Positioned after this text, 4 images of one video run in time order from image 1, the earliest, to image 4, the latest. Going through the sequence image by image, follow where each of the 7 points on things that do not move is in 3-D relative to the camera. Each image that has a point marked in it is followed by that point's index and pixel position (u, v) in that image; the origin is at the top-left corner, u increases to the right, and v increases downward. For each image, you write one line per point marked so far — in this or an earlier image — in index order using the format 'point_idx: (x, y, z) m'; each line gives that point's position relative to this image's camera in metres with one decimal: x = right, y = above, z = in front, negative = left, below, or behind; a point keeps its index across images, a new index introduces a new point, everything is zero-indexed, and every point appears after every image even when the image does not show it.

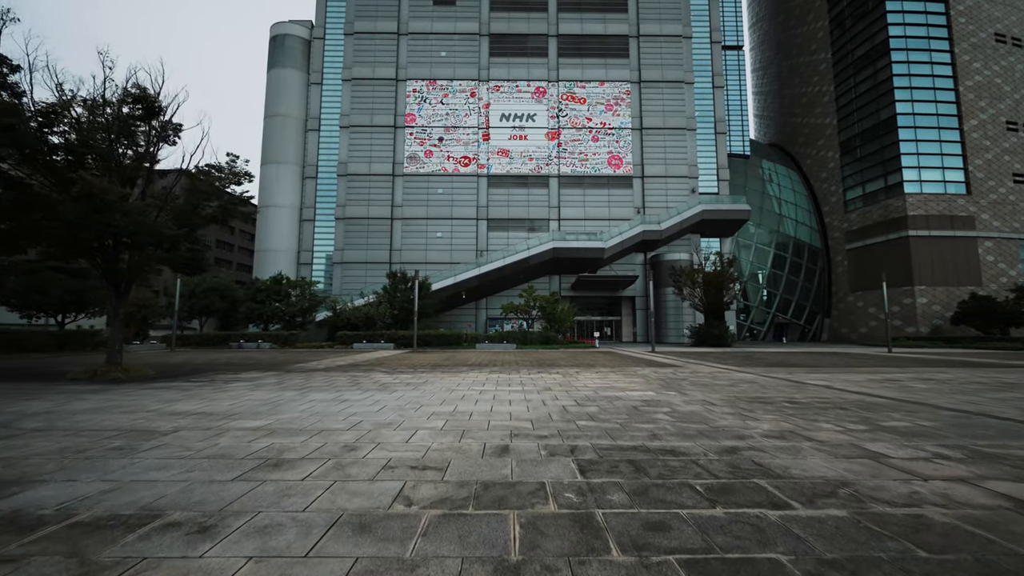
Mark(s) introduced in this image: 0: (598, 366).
0: (+2.8, -2.6, +14.8) m
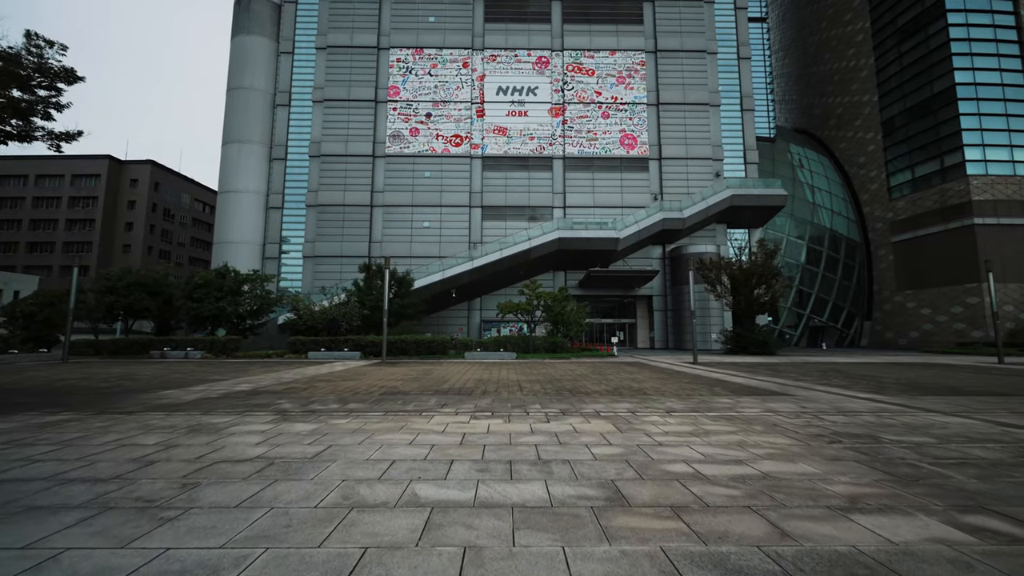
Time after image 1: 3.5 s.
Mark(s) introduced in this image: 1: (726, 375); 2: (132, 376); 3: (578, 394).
0: (+2.8, -2.1, +9.0) m
1: (+6.3, -2.6, +13.3) m
2: (-11.1, -2.6, +13.1) m
3: (+1.3, -2.1, +8.9) m
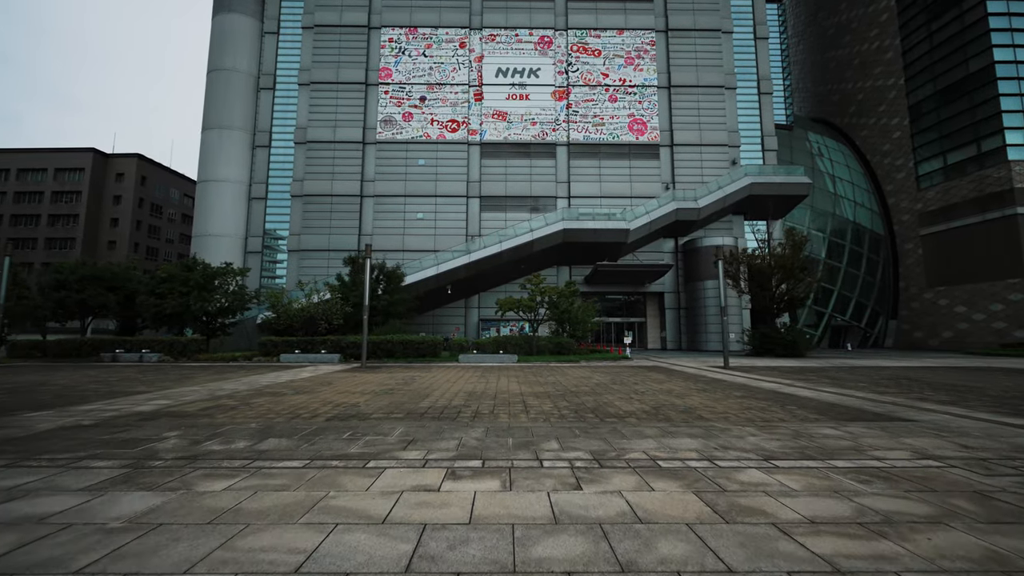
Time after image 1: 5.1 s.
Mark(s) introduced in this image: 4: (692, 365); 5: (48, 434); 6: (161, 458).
0: (+2.8, -1.9, +6.4) m
1: (+6.3, -2.3, +10.6) m
2: (-11.1, -2.3, +10.5) m
3: (+1.3, -1.8, +6.2) m
4: (+7.5, -3.2, +18.7) m
5: (-5.7, -1.8, +5.5) m
6: (-3.4, -1.7, +4.5) m
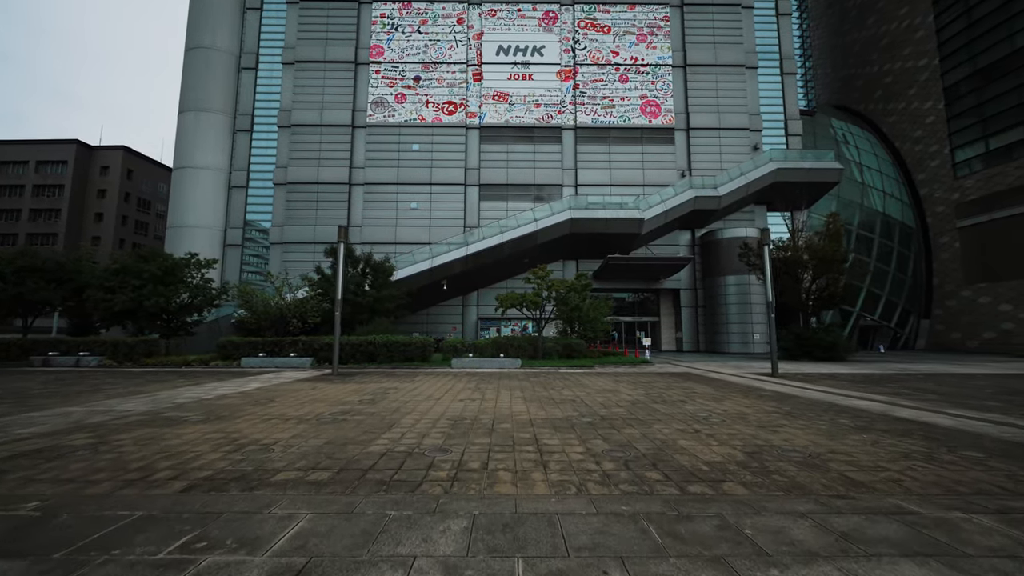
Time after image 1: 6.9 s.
0: (+2.9, -1.6, +3.5) m
1: (+6.4, -2.0, +7.8) m
2: (-11.0, -2.0, +7.7) m
3: (+1.4, -1.6, +3.4) m
4: (+7.6, -2.9, +15.8) m
5: (-5.6, -1.5, +2.7) m
6: (-3.4, -1.4, +1.6) m
